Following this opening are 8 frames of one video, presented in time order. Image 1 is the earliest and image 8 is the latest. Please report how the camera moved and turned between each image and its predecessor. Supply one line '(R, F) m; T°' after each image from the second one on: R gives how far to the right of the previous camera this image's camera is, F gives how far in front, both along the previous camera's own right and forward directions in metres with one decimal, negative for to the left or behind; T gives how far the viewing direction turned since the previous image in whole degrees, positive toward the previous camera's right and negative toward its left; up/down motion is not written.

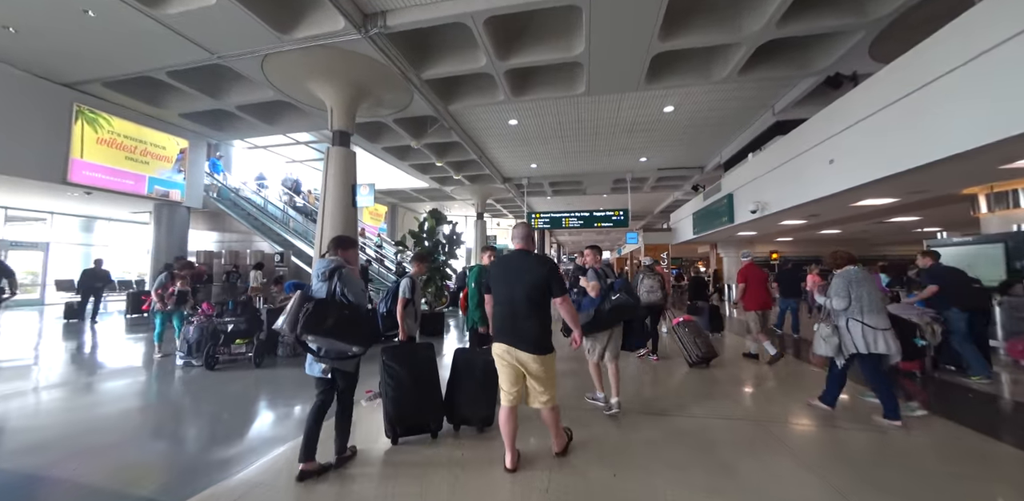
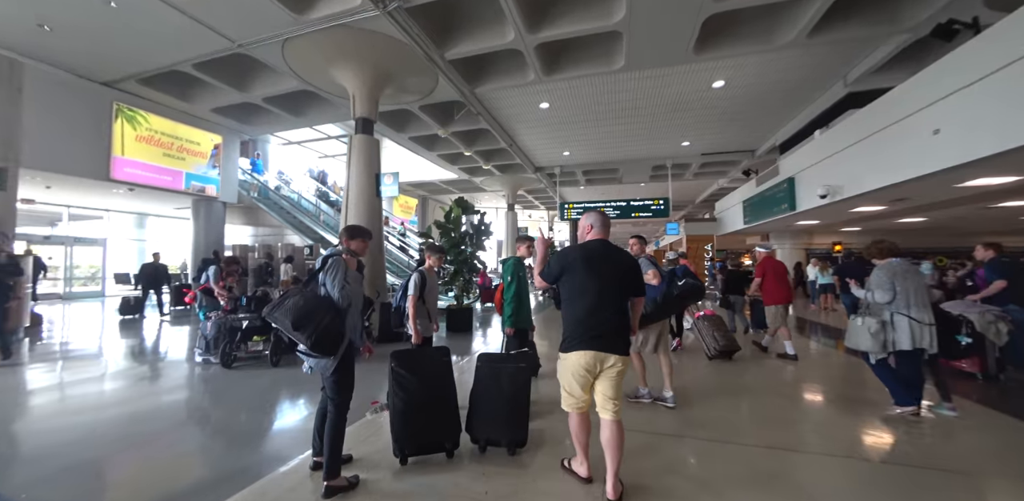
(0.0, +0.5) m; -5°
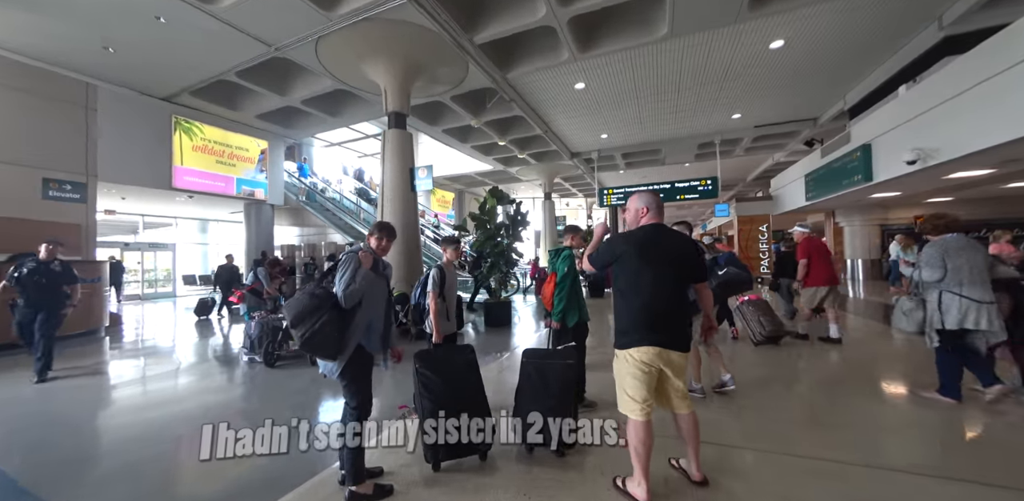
(0.0, +0.2) m; -6°
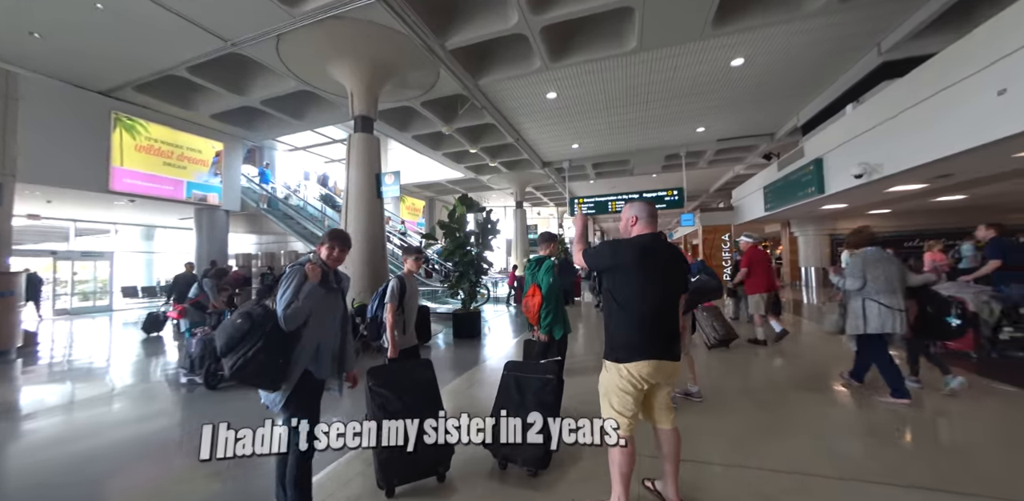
(0.0, +0.1) m; +4°
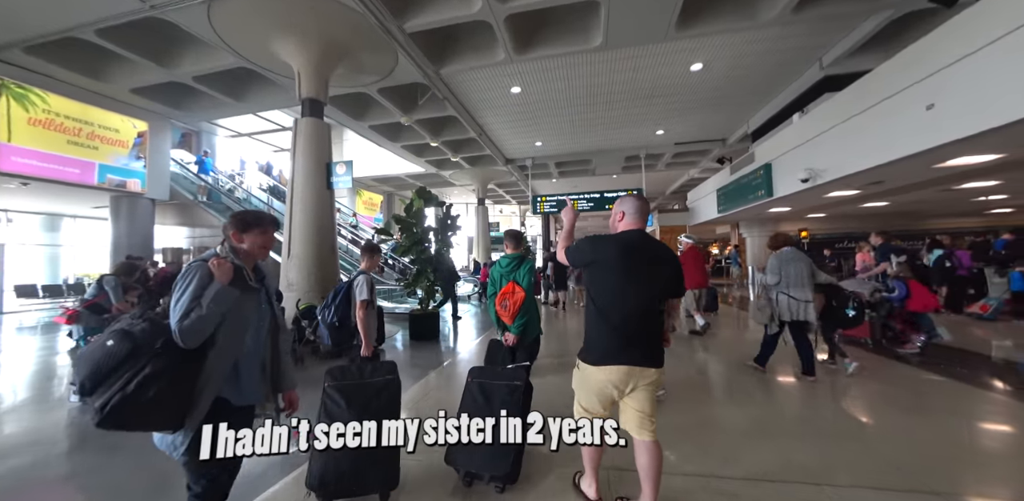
(0.0, +0.2) m; +6°
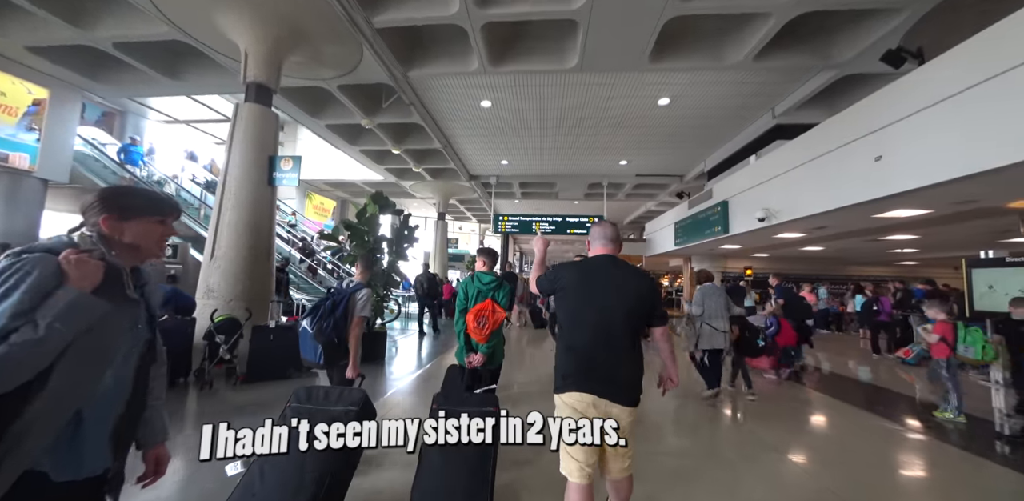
(0.0, +0.3) m; +7°
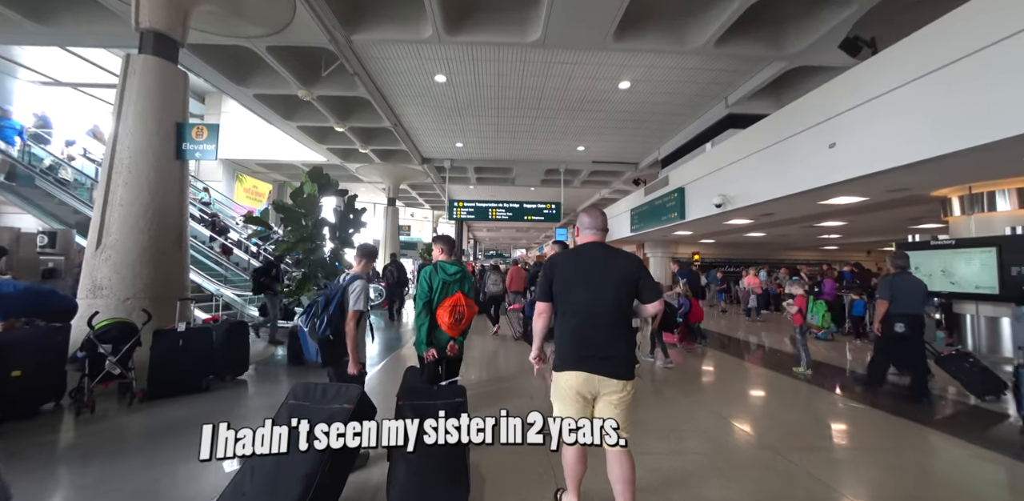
(-0.1, +0.3) m; +7°
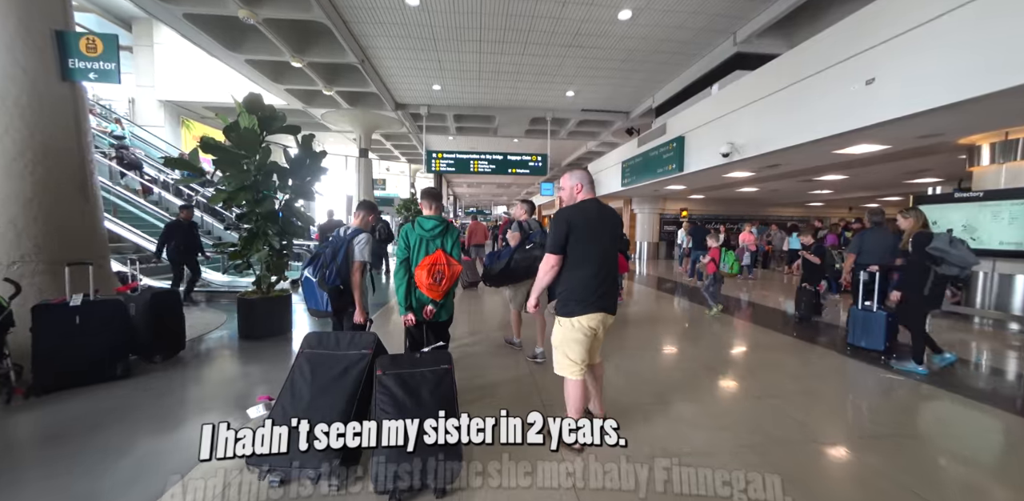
(-0.1, +0.5) m; +3°
